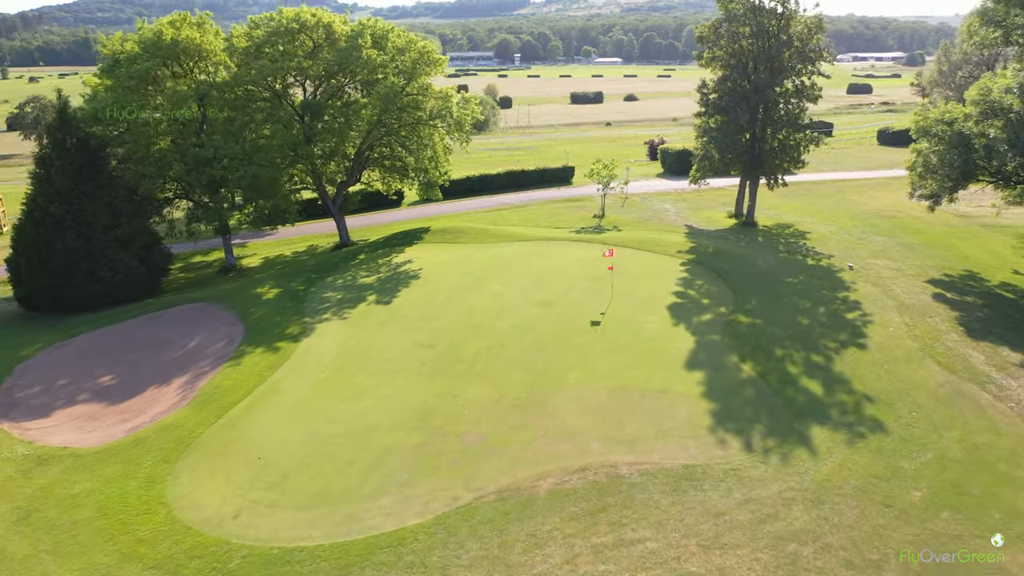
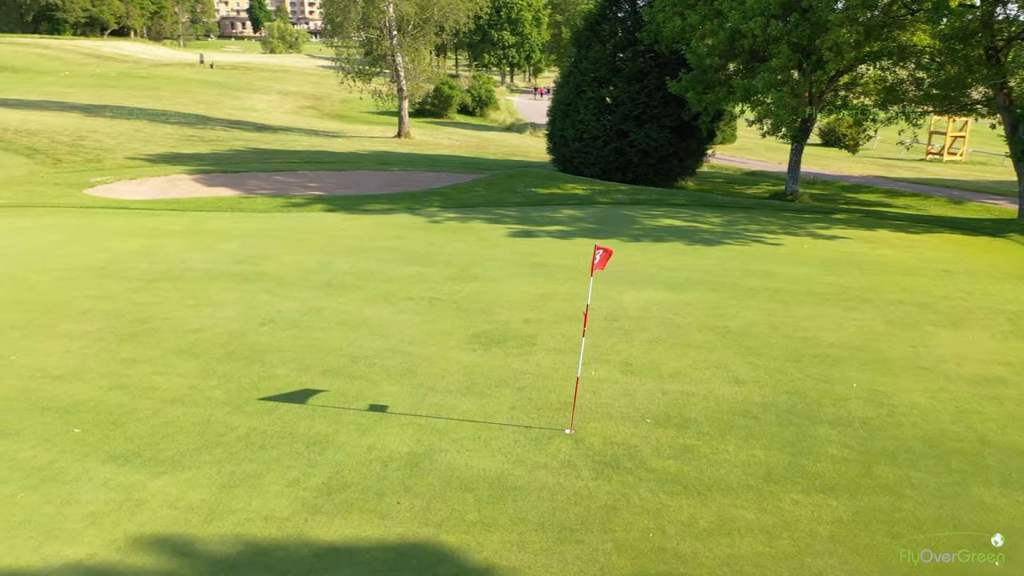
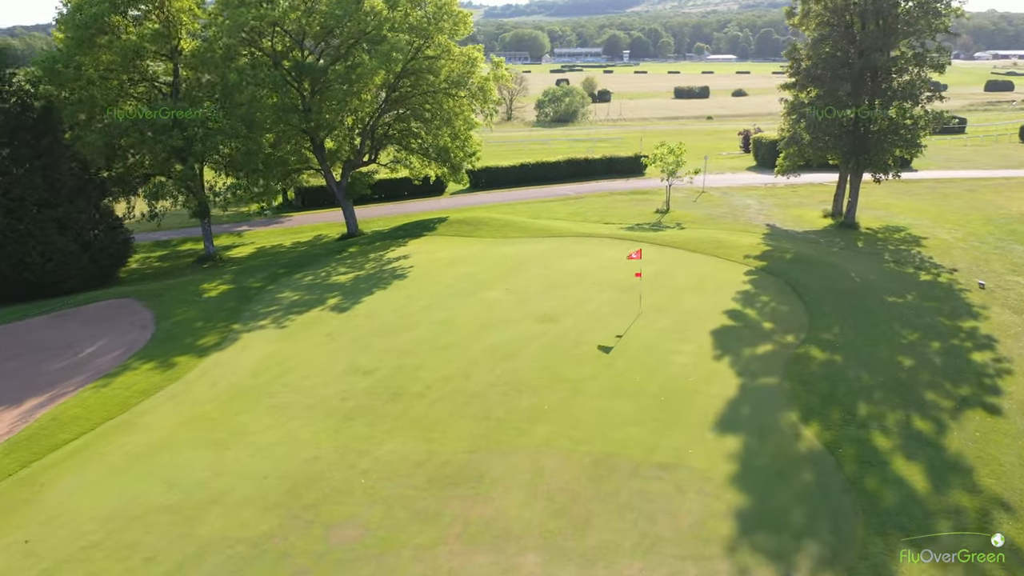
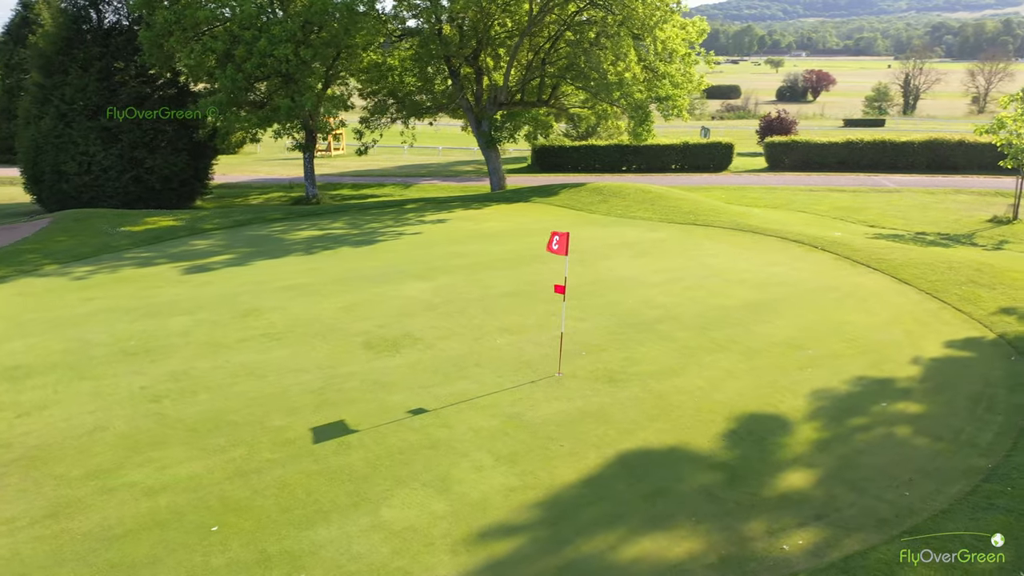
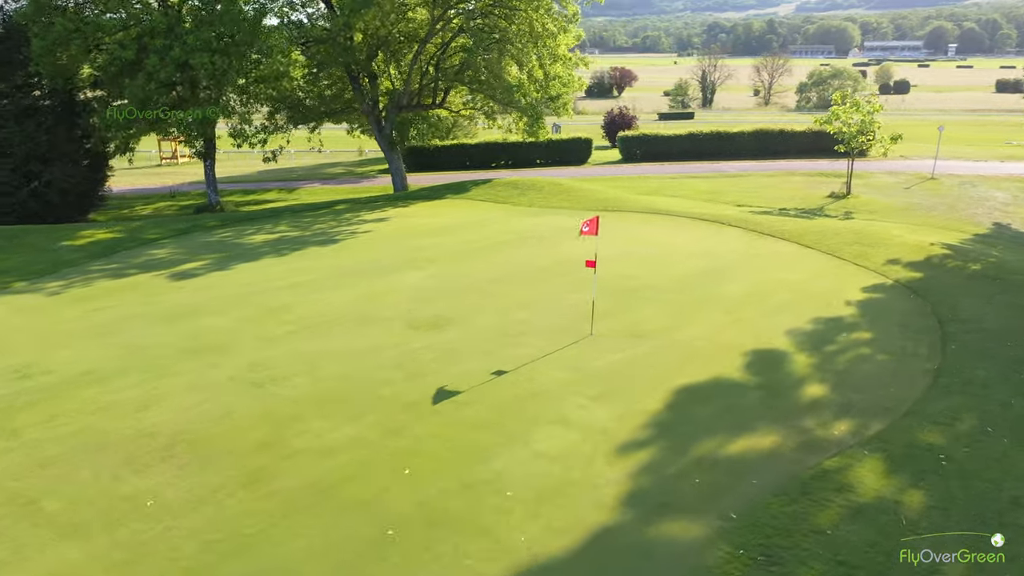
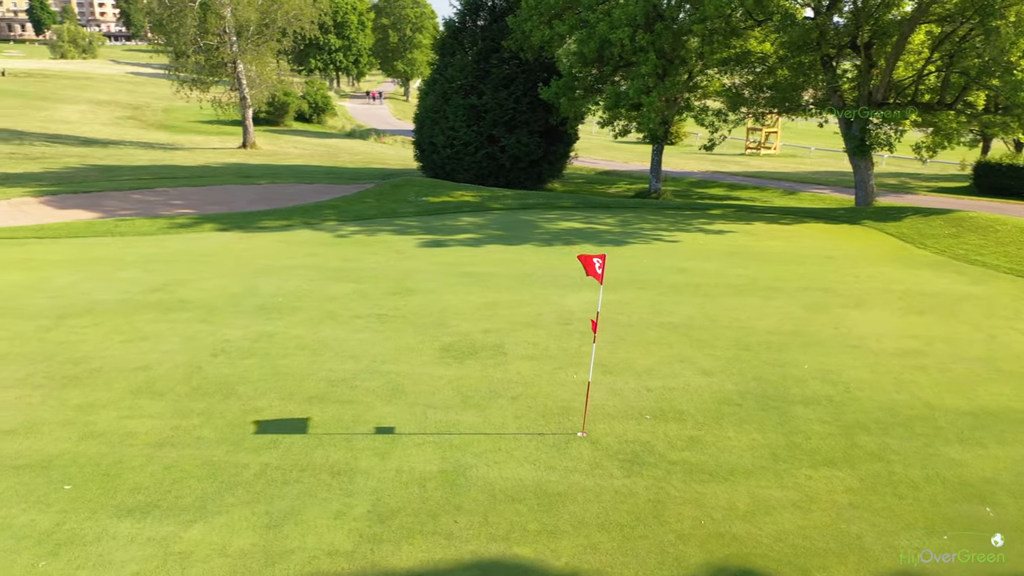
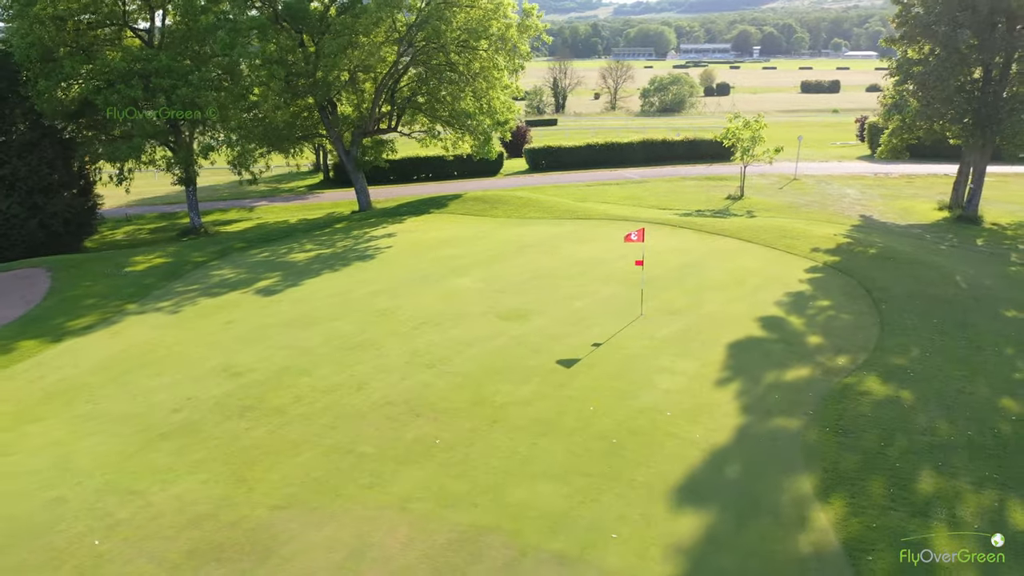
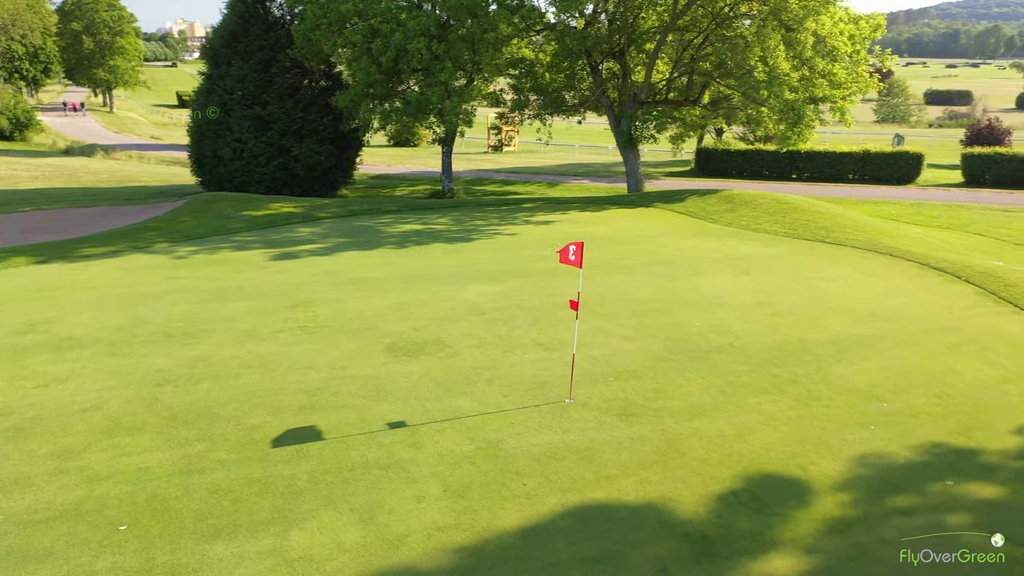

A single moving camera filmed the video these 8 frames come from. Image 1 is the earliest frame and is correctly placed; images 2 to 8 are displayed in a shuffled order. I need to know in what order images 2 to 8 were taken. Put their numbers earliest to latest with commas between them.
3, 7, 5, 4, 8, 6, 2
